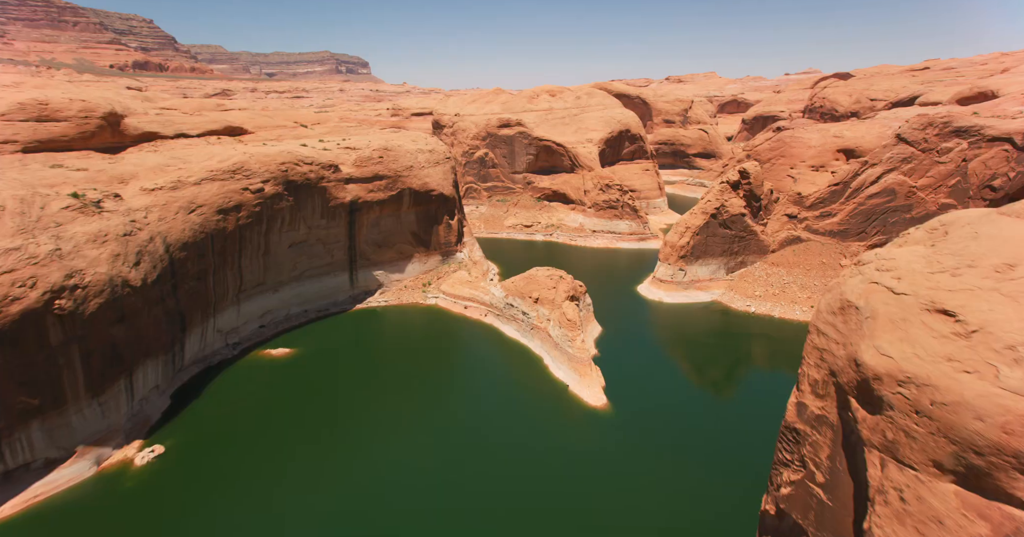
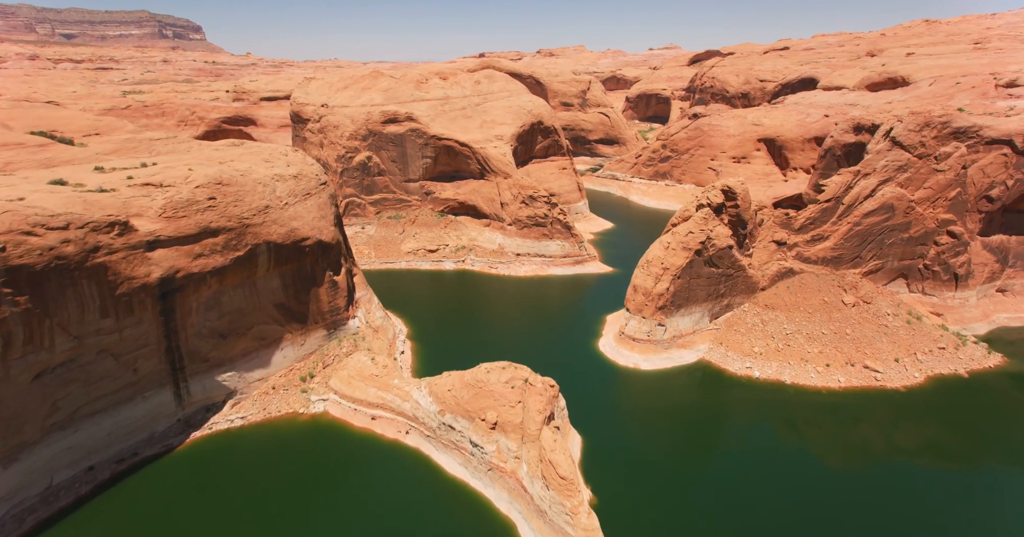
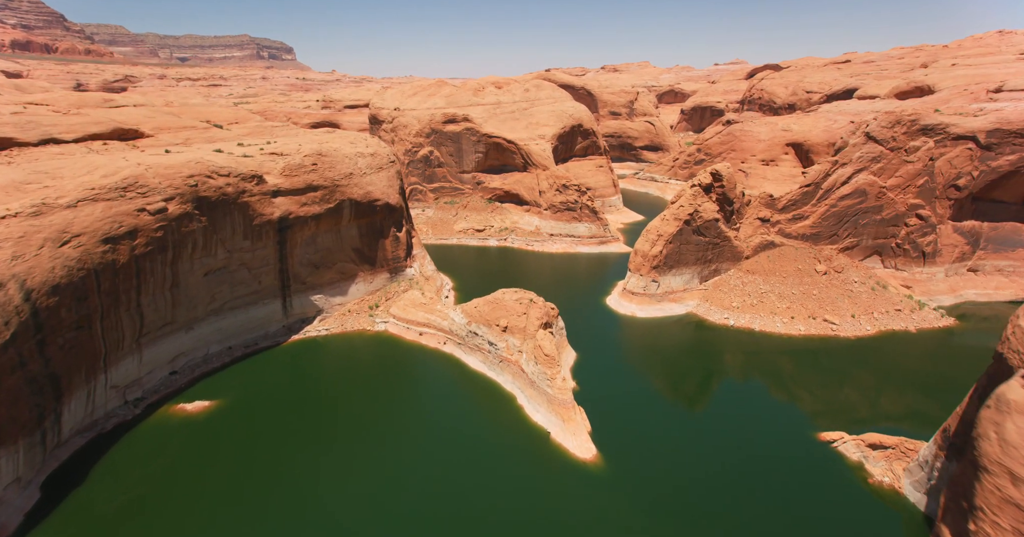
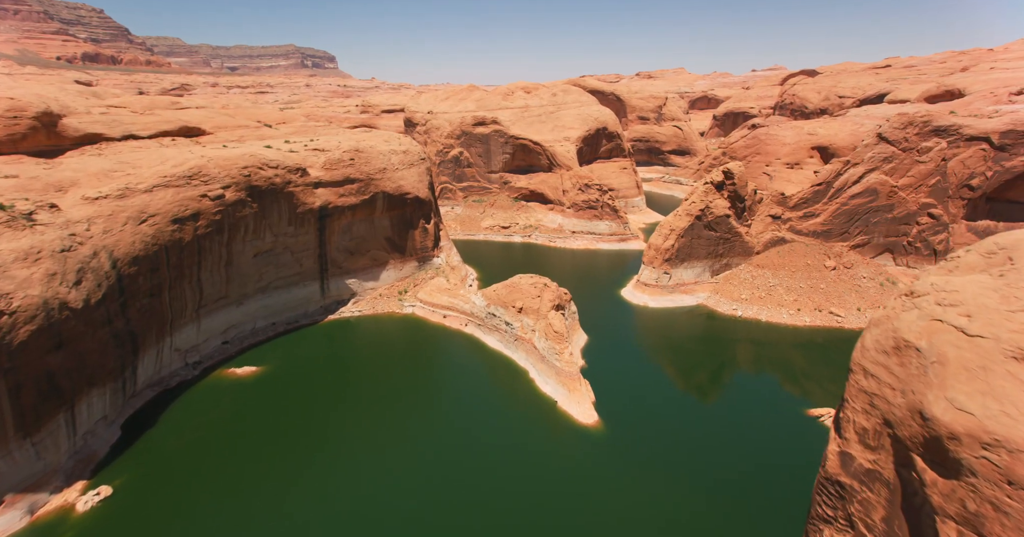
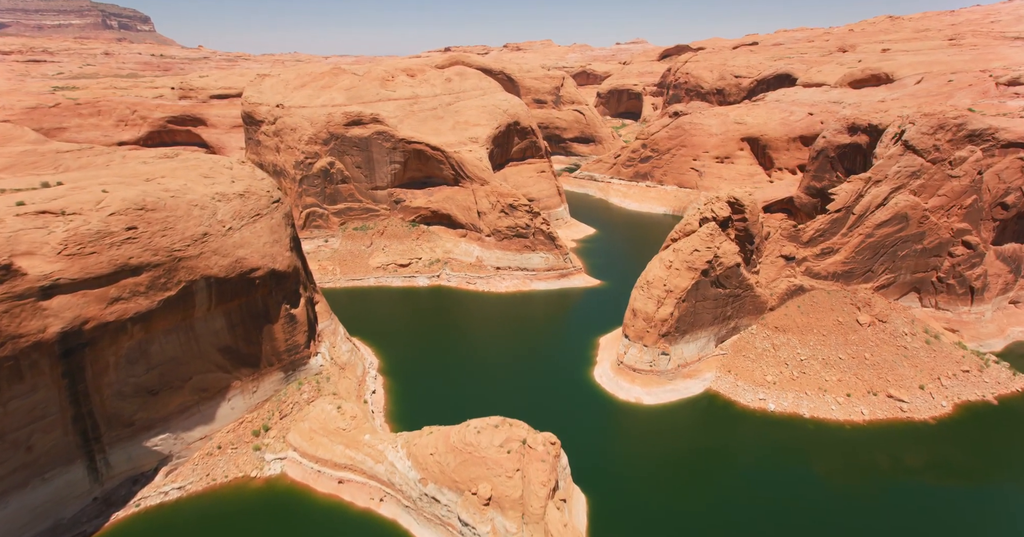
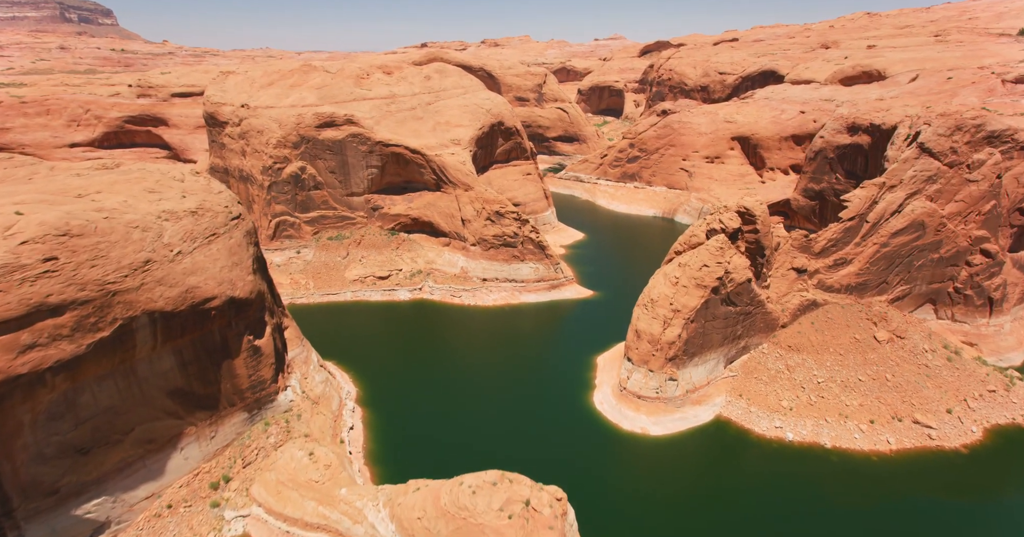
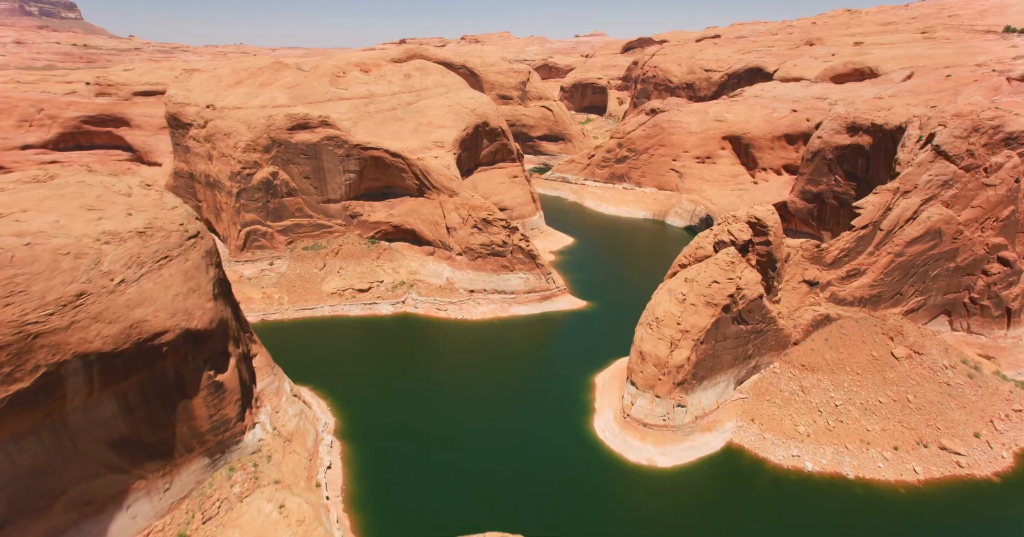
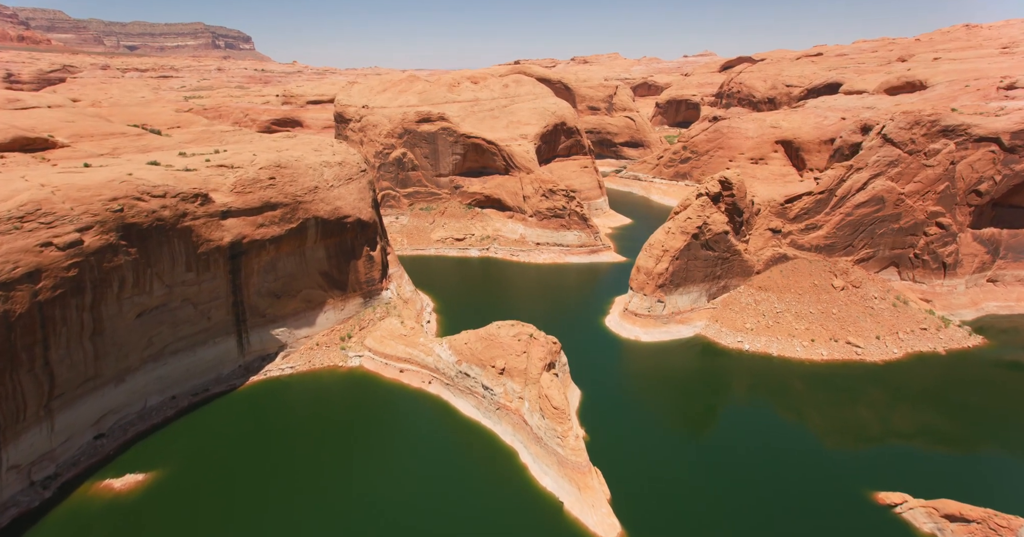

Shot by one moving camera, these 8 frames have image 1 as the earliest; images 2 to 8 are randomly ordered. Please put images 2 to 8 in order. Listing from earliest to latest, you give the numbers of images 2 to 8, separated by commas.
4, 3, 8, 2, 5, 6, 7
